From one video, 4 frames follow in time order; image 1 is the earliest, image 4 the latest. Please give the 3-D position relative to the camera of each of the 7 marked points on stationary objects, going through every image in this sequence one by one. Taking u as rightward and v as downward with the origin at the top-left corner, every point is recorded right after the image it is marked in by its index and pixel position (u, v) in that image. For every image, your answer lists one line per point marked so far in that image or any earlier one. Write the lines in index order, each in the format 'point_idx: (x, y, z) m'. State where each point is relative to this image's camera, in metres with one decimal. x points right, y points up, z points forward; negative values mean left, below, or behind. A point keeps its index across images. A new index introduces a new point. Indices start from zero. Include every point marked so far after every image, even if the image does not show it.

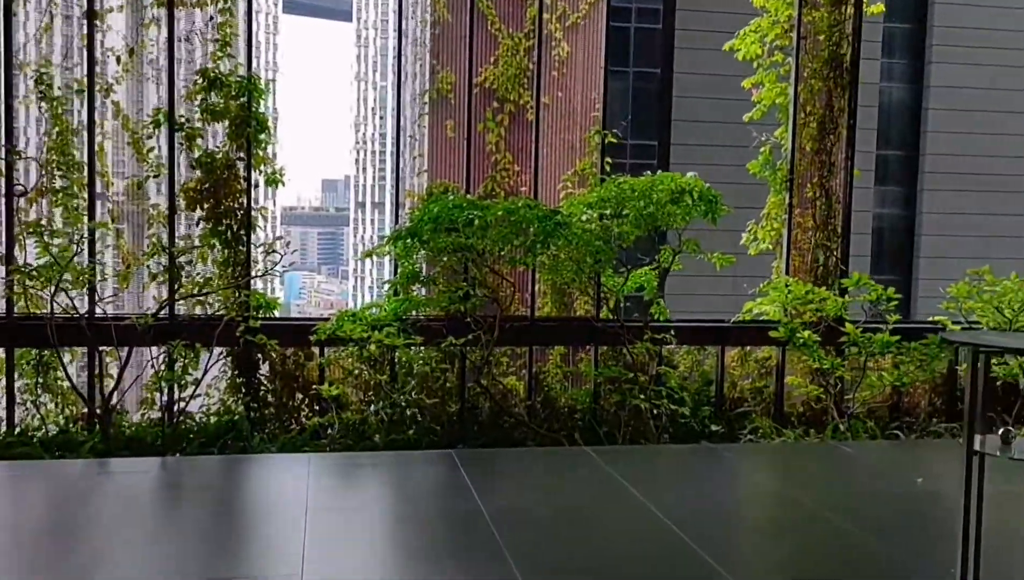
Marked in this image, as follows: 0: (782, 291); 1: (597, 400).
0: (+1.4, 0.0, +4.8) m
1: (+0.4, -0.6, +4.8) m
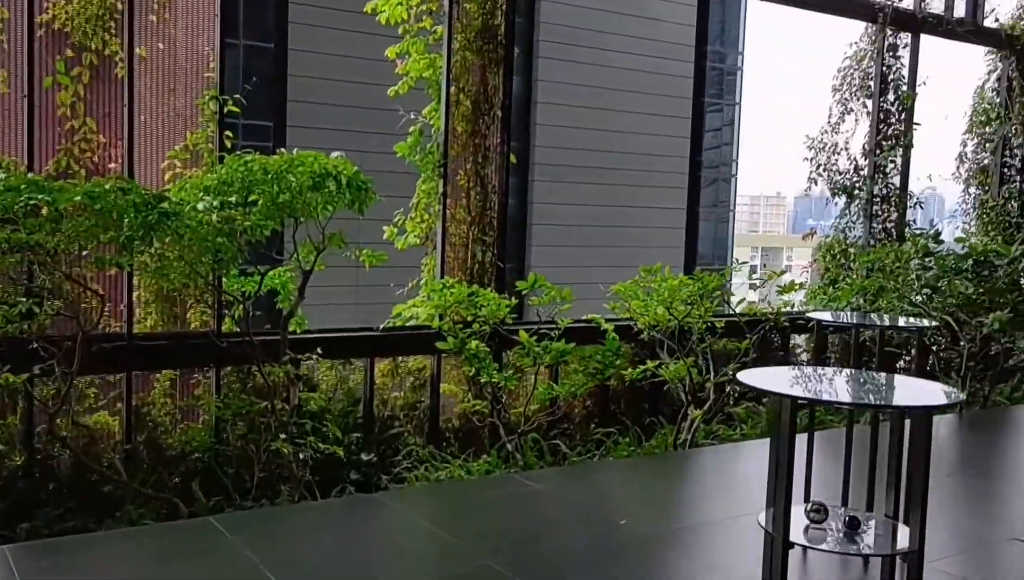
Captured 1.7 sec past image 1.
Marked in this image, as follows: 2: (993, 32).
0: (-0.3, 0.0, +4.2) m
1: (-1.2, -0.6, +3.8) m
2: (+3.4, +1.9, +6.6) m
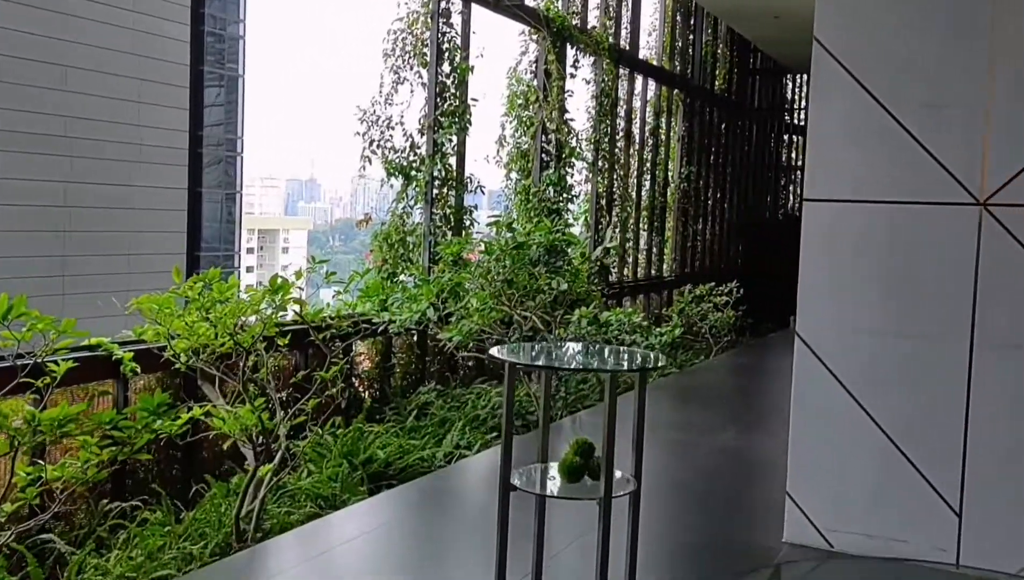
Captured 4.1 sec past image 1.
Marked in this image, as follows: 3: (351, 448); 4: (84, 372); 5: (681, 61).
0: (-1.9, -0.1, +2.4) m
1: (-2.3, -0.7, +1.6) m
2: (+0.1, +1.9, +6.3) m
3: (-0.7, -0.7, +4.0) m
4: (-1.5, -0.3, +3.1) m
5: (+1.6, +2.1, +8.5) m
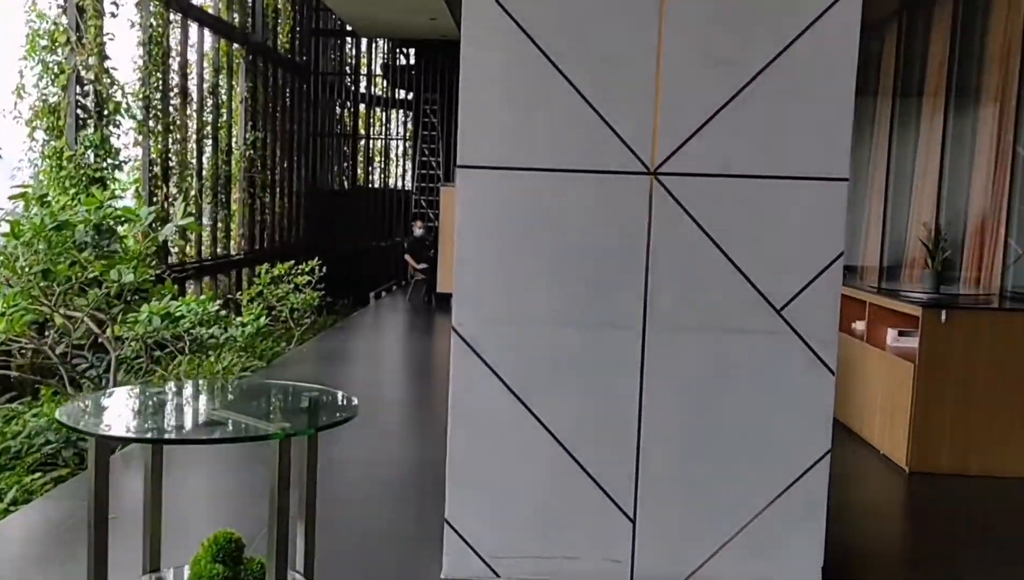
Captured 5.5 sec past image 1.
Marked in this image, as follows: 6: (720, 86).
0: (-2.4, -0.2, +0.8) m
1: (-2.4, -0.9, -0.2) m
2: (-2.5, +2.0, +5.1) m
3: (-2.1, -0.7, +2.8) m
4: (-2.4, -0.3, +1.6) m
5: (-2.3, +2.3, +7.6) m
6: (+0.5, +0.5, +2.2) m
